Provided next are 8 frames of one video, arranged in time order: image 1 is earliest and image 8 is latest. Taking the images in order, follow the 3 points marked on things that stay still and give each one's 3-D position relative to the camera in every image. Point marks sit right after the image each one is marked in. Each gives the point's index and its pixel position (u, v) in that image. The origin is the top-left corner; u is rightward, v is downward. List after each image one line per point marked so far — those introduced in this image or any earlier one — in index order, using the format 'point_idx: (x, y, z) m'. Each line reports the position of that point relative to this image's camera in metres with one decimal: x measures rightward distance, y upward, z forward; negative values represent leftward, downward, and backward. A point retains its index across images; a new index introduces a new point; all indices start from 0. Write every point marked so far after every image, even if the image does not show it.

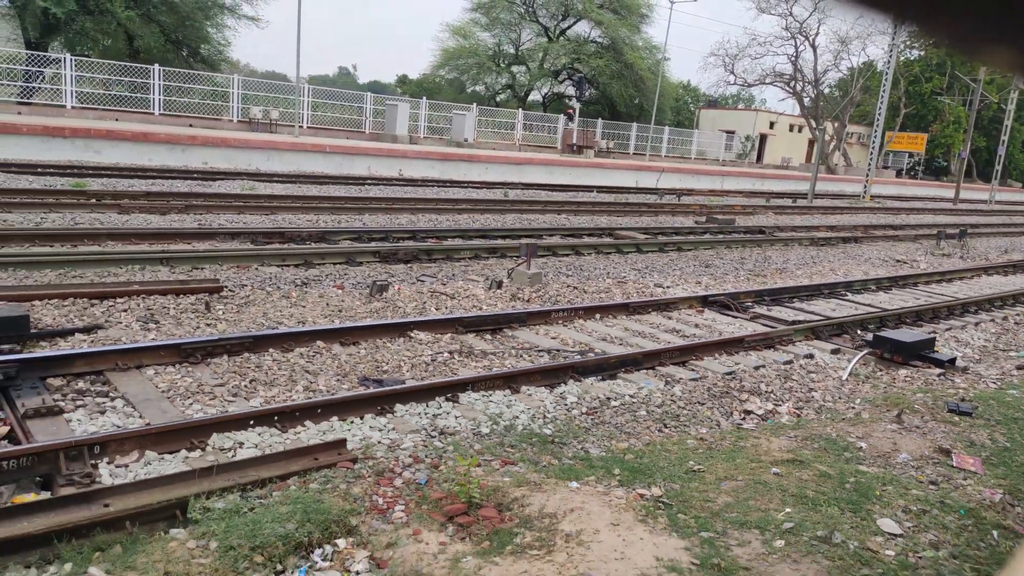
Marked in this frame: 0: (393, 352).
0: (-1.0, -0.5, +6.8) m
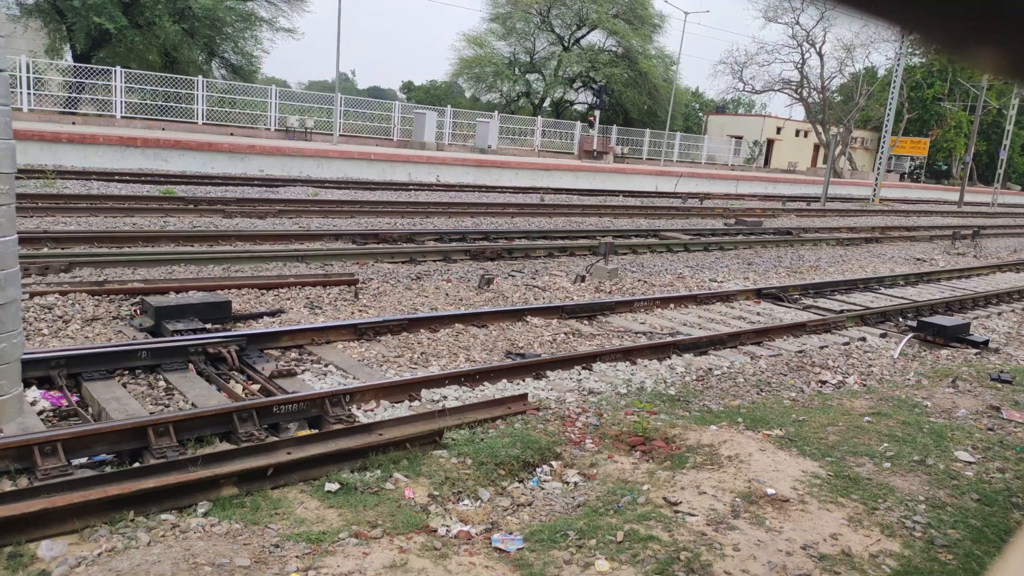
0: (+0.1, -0.4, +8.1) m
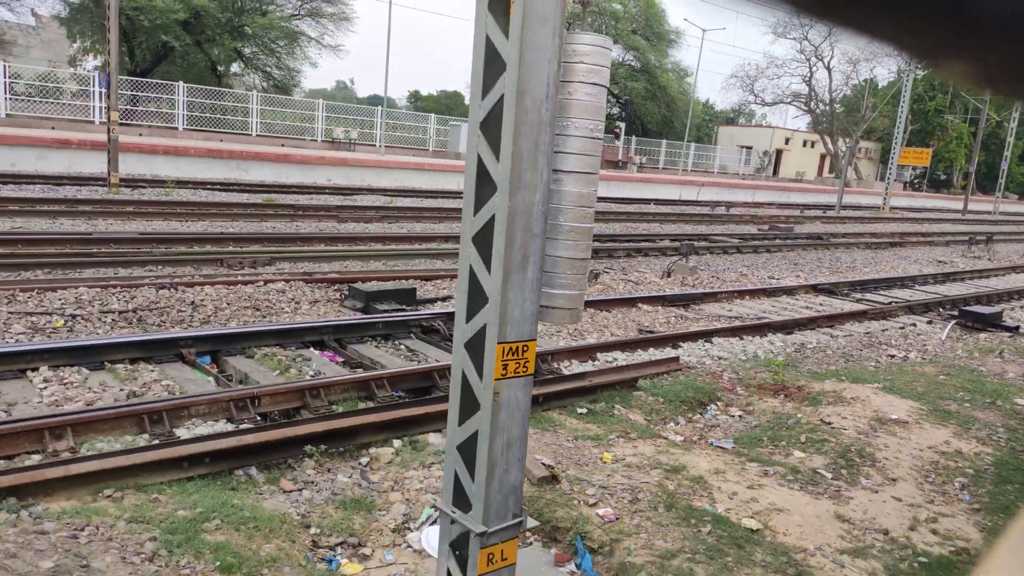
0: (+1.7, -0.3, +9.7) m
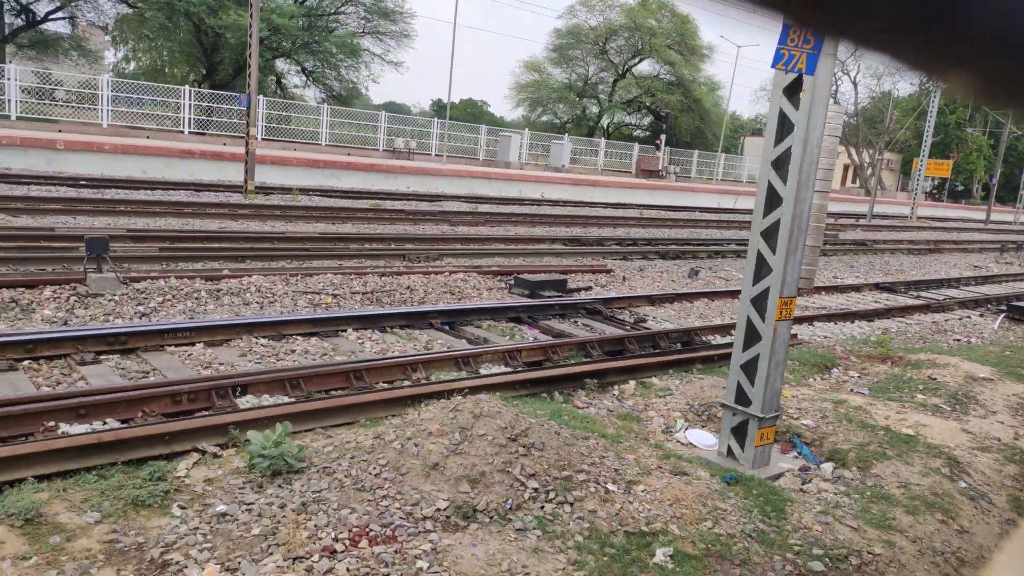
0: (+3.5, -0.2, +11.6) m
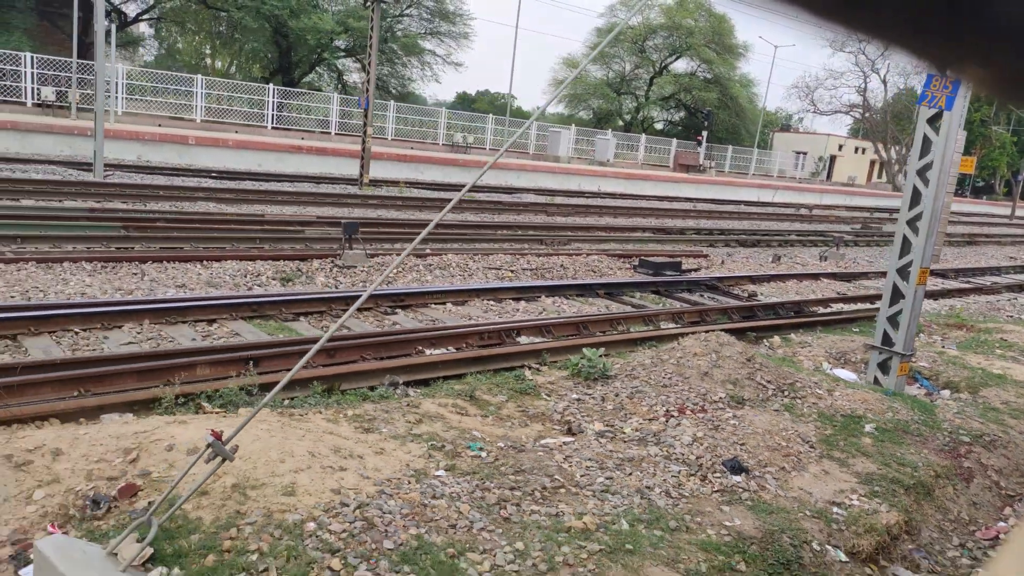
0: (+5.6, +0.1, +13.6) m
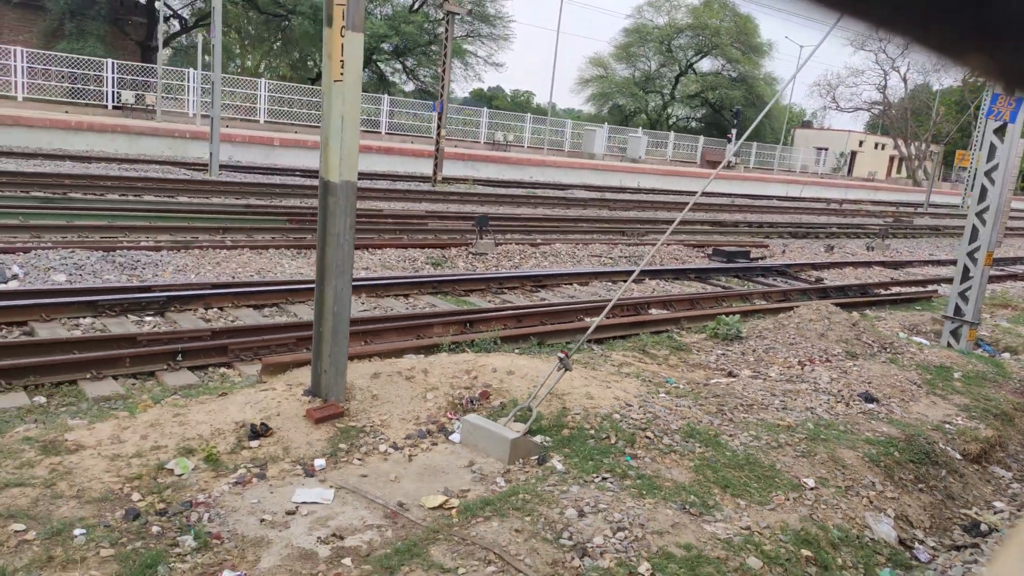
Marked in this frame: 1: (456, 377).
0: (+7.2, +0.3, +15.1) m
1: (-0.4, -0.6, +5.2) m
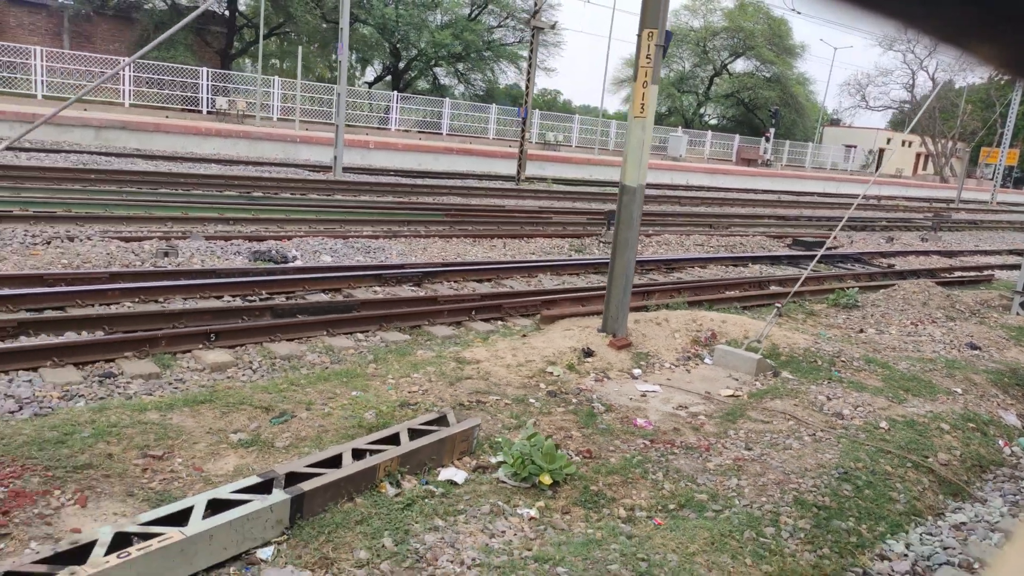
0: (+9.4, +0.6, +17.0) m
1: (+1.6, -0.3, +7.2) m
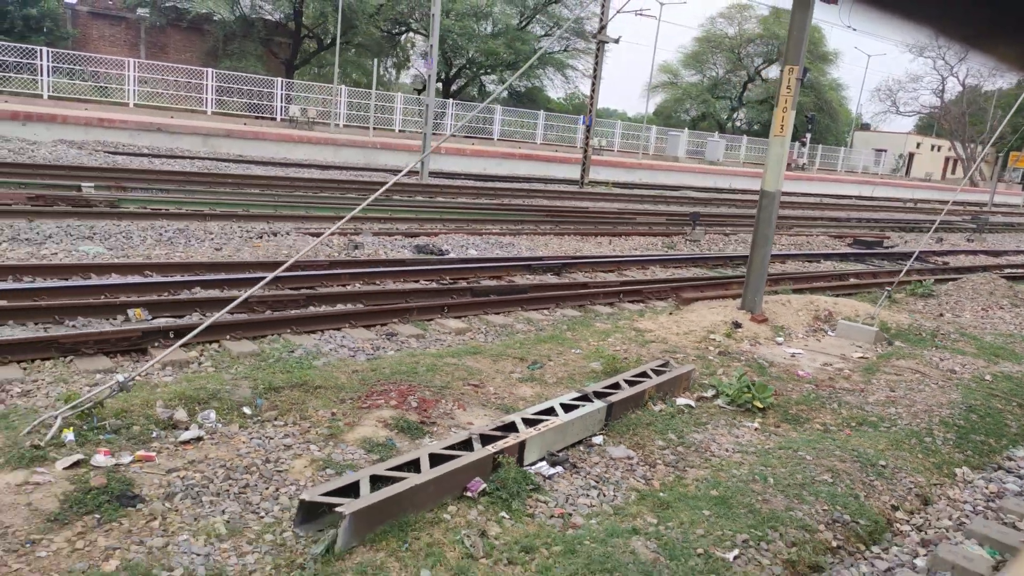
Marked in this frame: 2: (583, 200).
0: (+11.3, +0.7, +18.3) m
1: (+3.3, -0.2, +8.7) m
2: (+1.7, +2.2, +19.4) m
